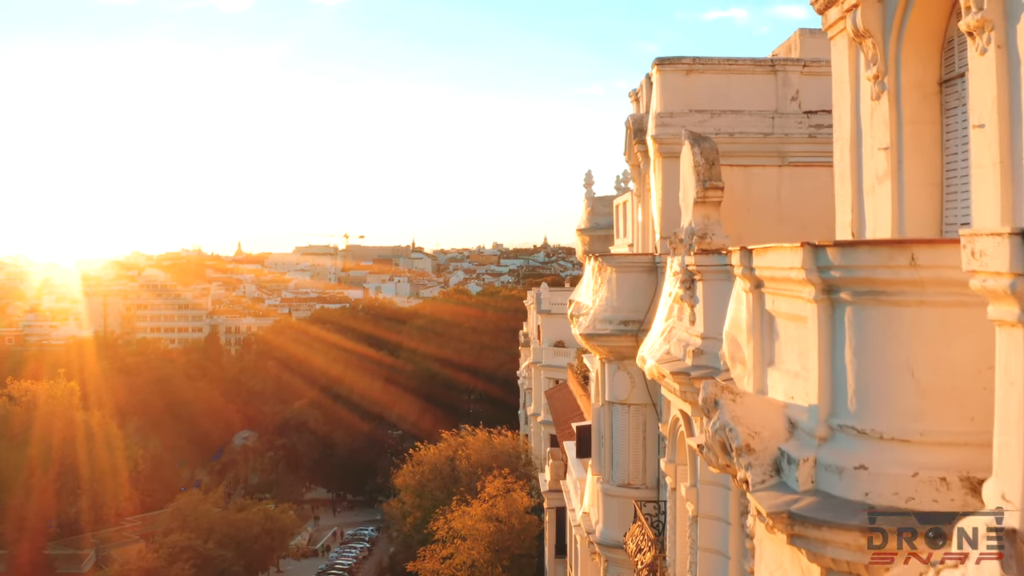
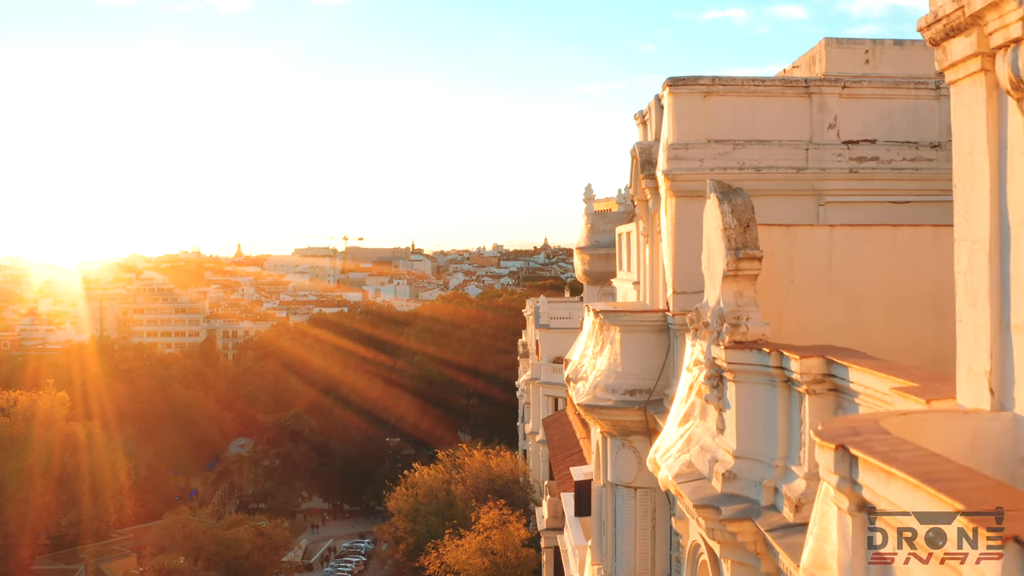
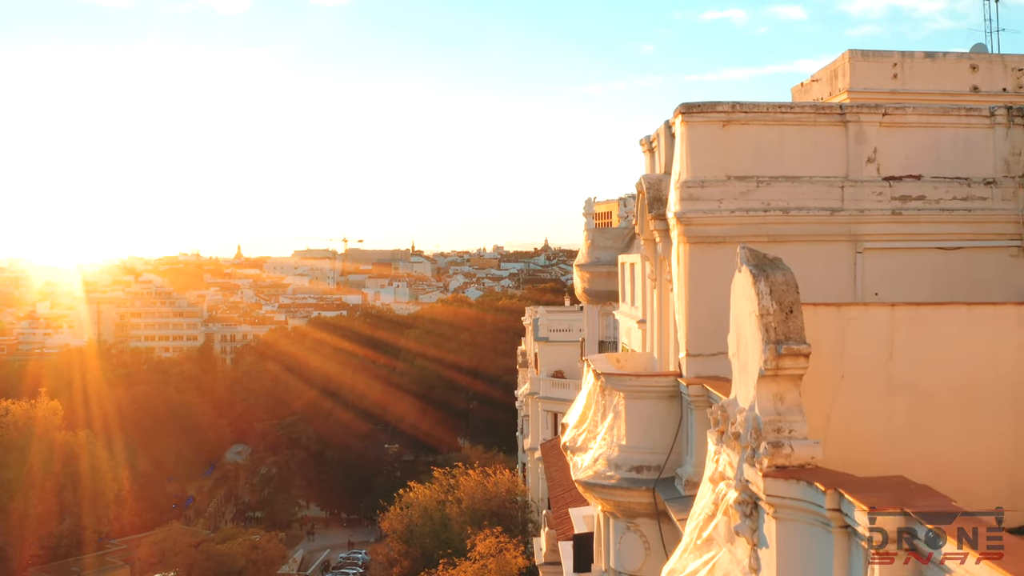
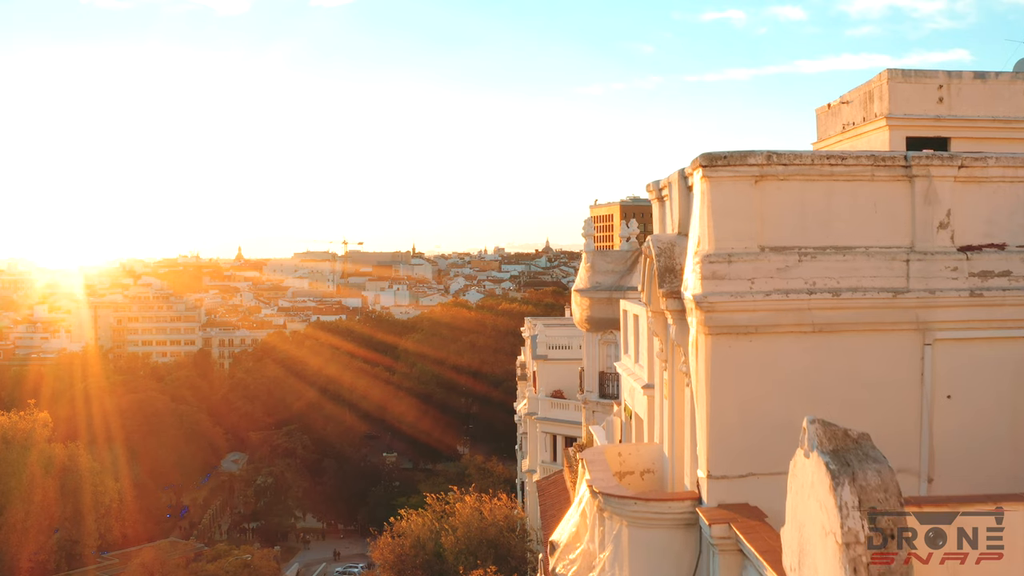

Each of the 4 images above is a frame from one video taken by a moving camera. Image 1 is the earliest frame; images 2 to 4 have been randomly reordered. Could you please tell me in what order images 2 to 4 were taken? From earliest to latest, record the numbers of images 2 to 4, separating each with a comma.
2, 3, 4
